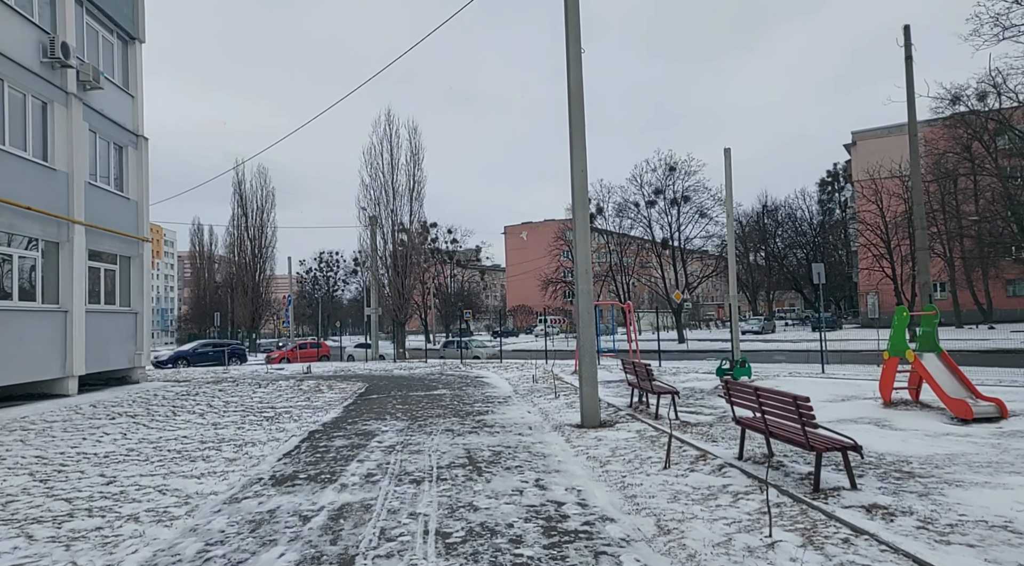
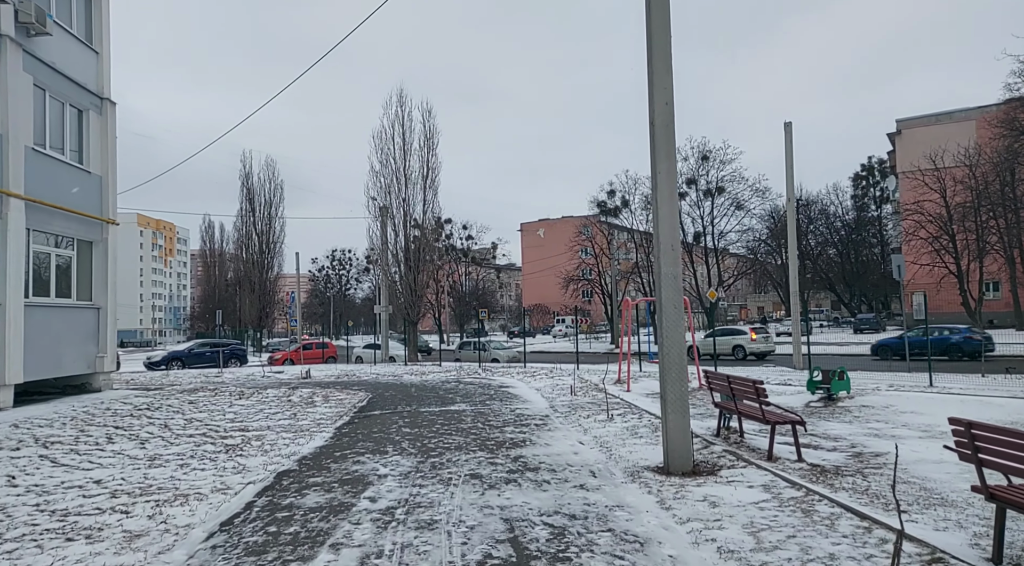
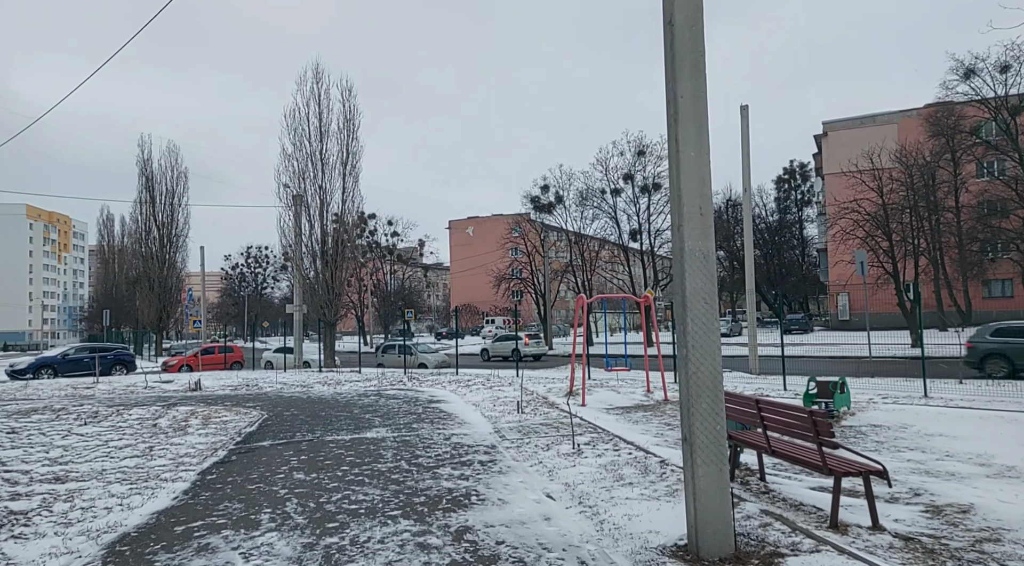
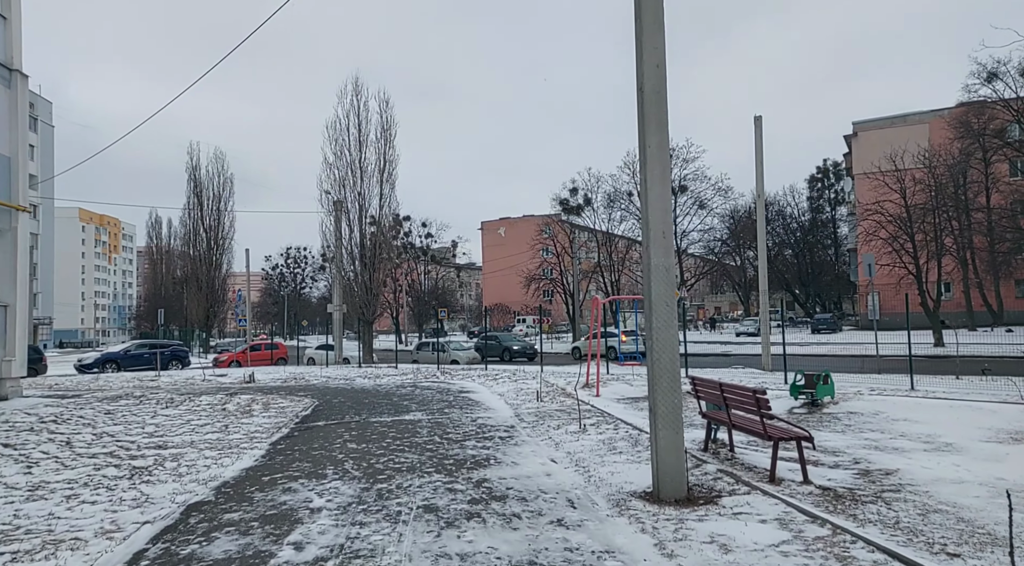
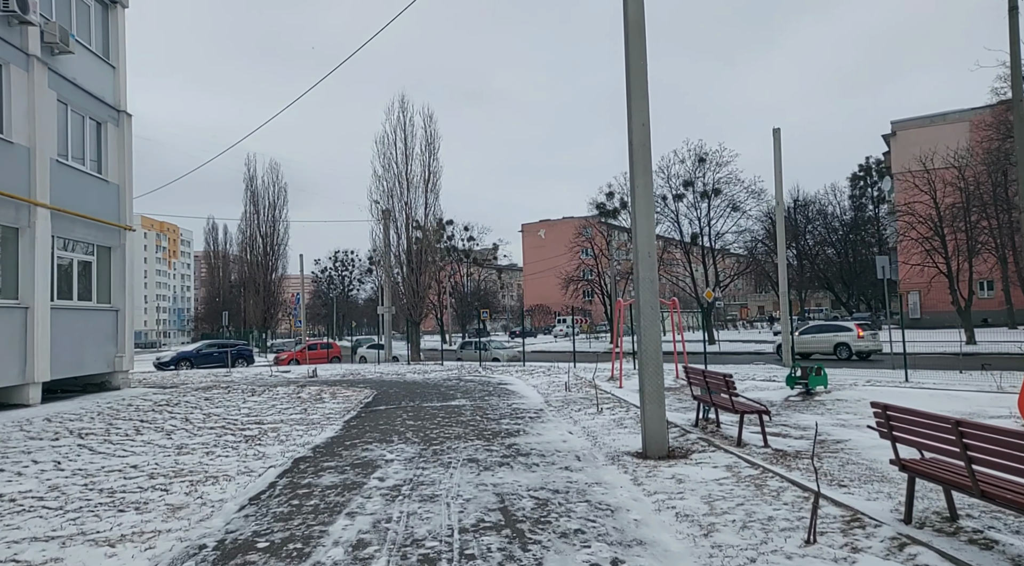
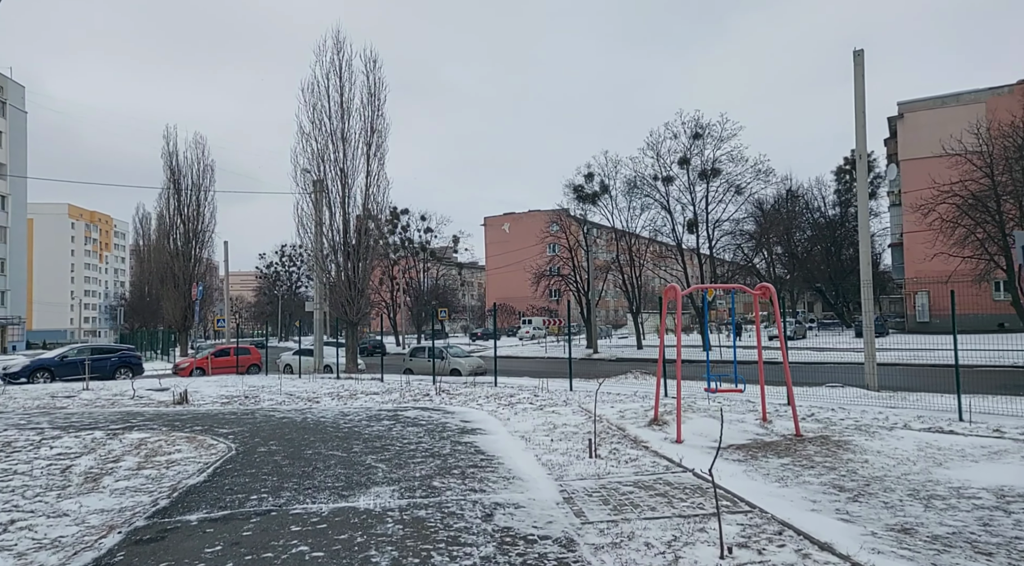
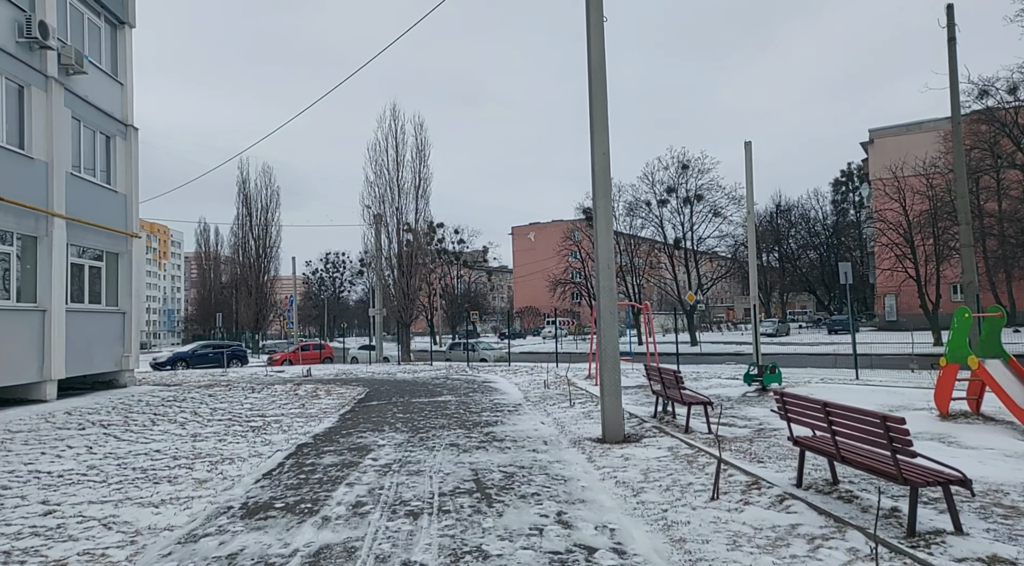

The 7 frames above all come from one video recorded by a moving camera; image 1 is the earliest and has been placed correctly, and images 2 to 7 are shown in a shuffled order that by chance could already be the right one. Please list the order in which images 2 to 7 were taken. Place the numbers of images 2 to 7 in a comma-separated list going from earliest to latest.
7, 5, 2, 4, 3, 6
